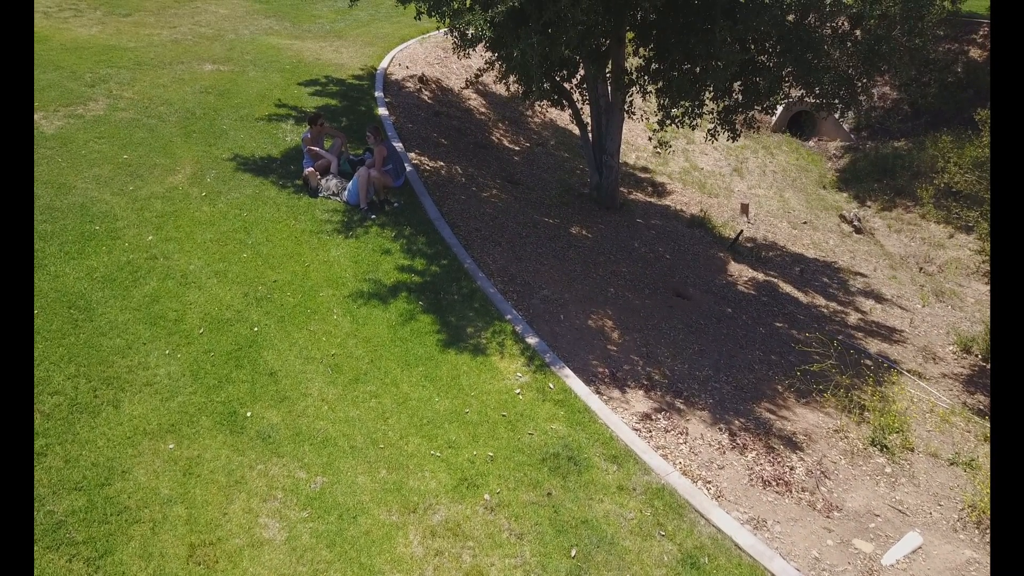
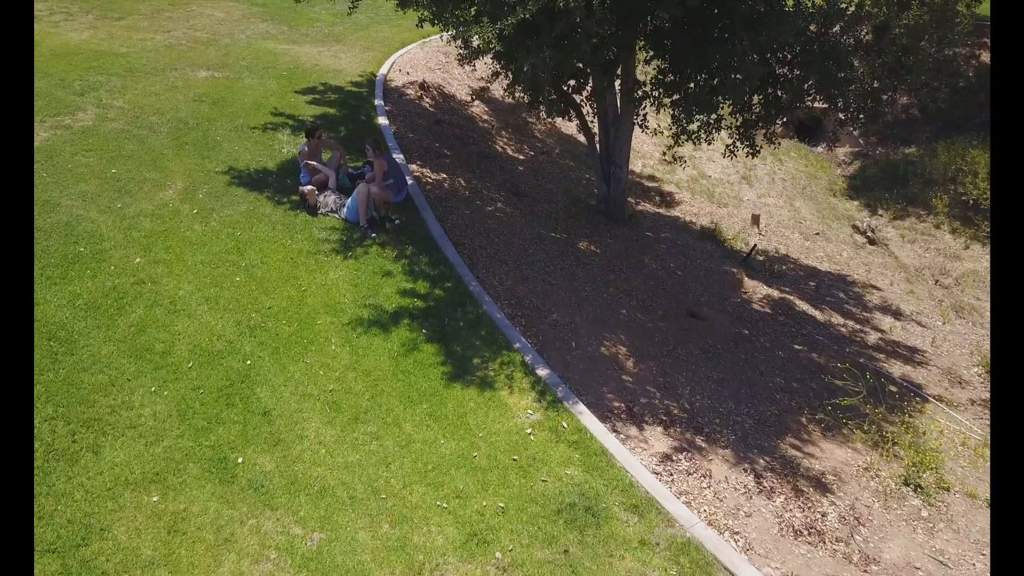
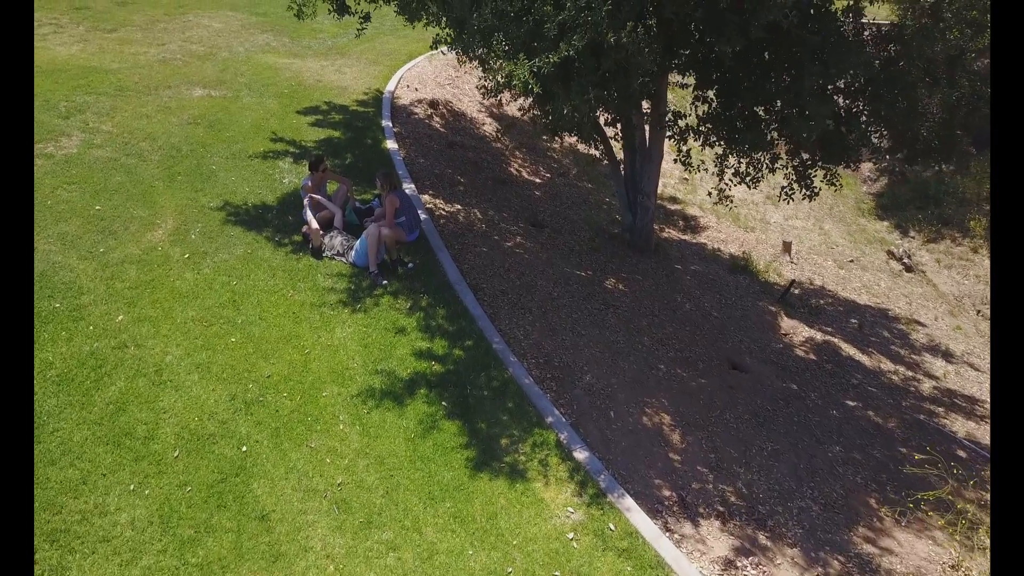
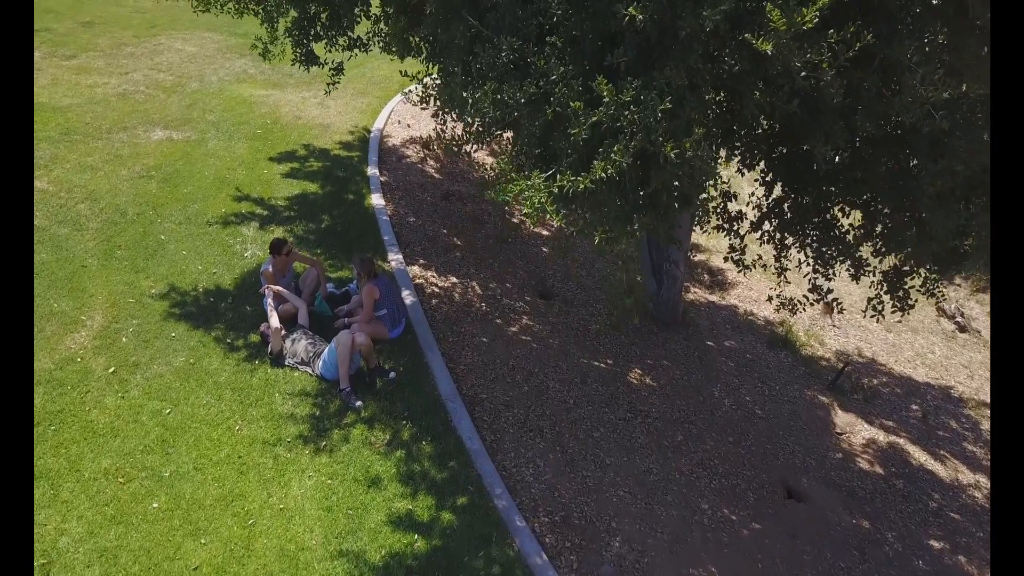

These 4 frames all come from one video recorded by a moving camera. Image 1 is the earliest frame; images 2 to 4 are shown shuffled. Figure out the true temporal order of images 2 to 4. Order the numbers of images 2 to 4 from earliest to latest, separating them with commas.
2, 3, 4
